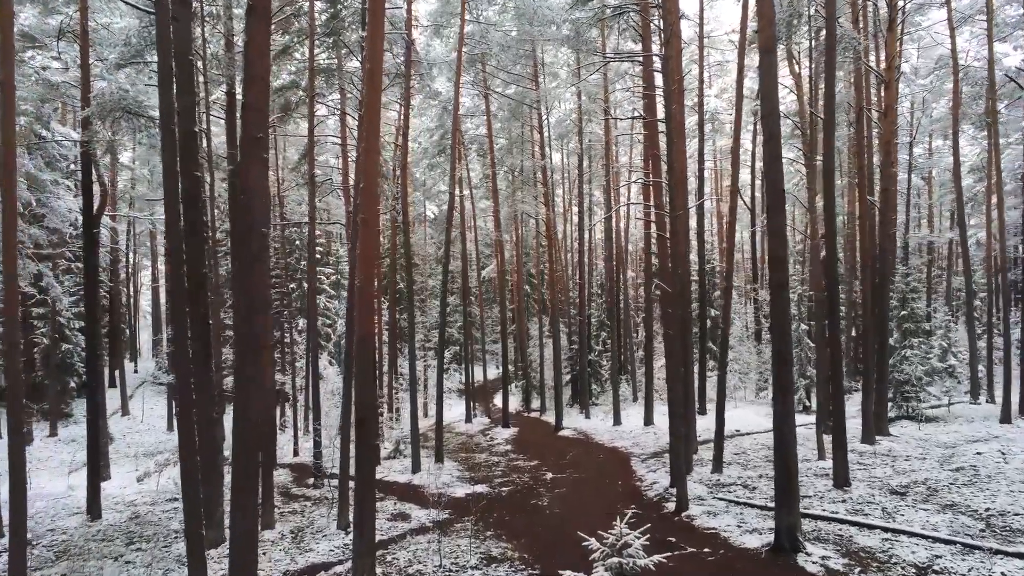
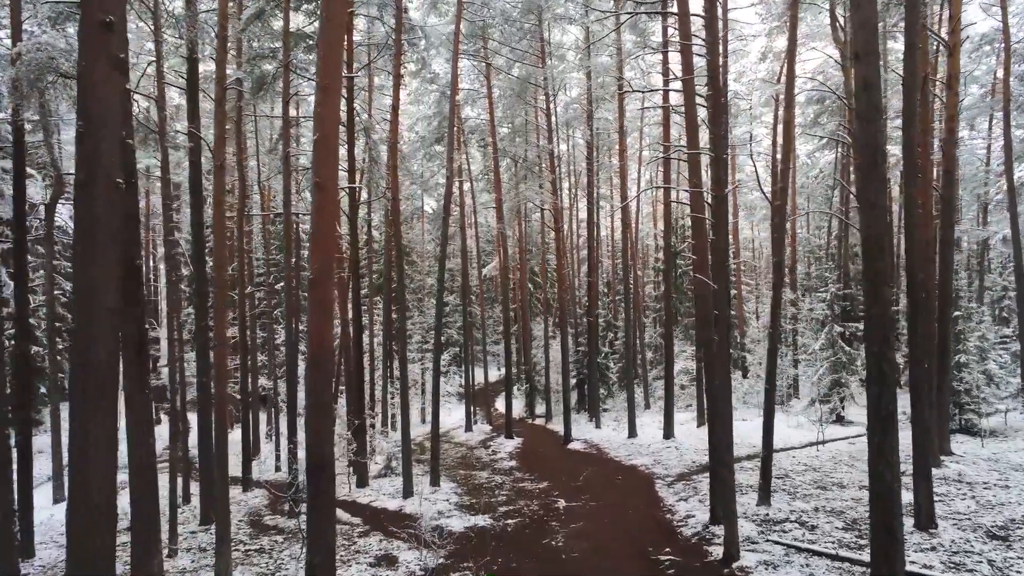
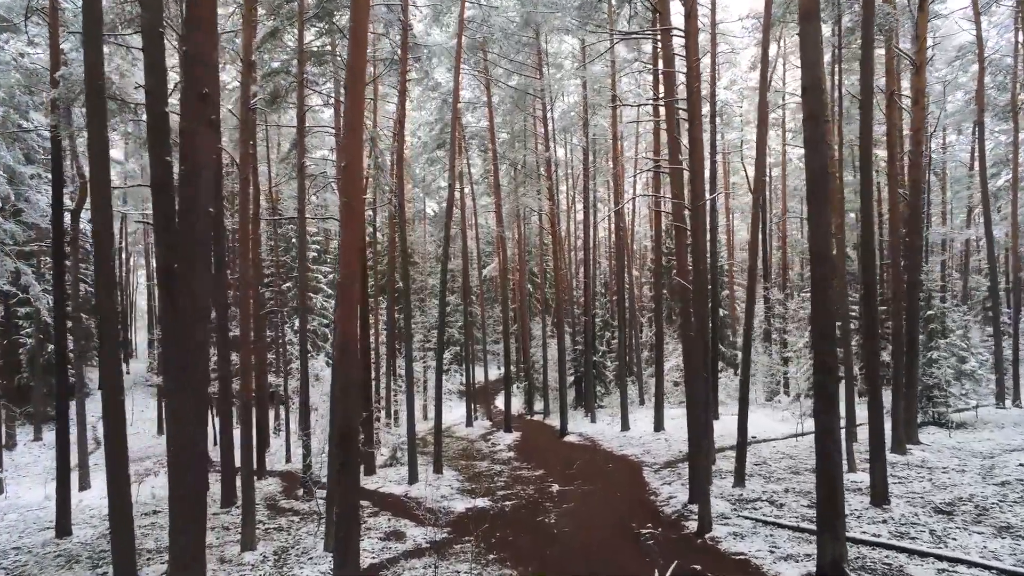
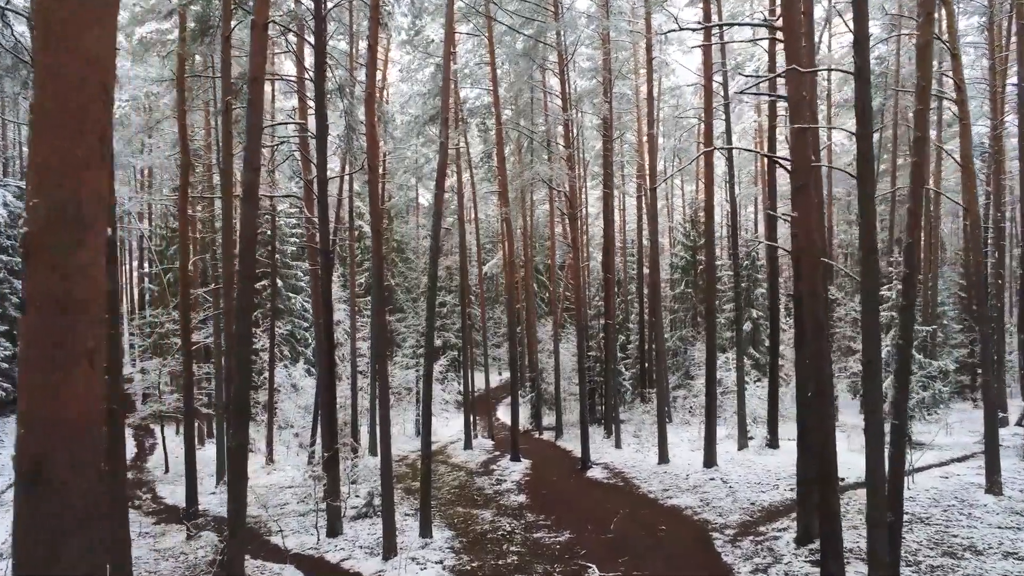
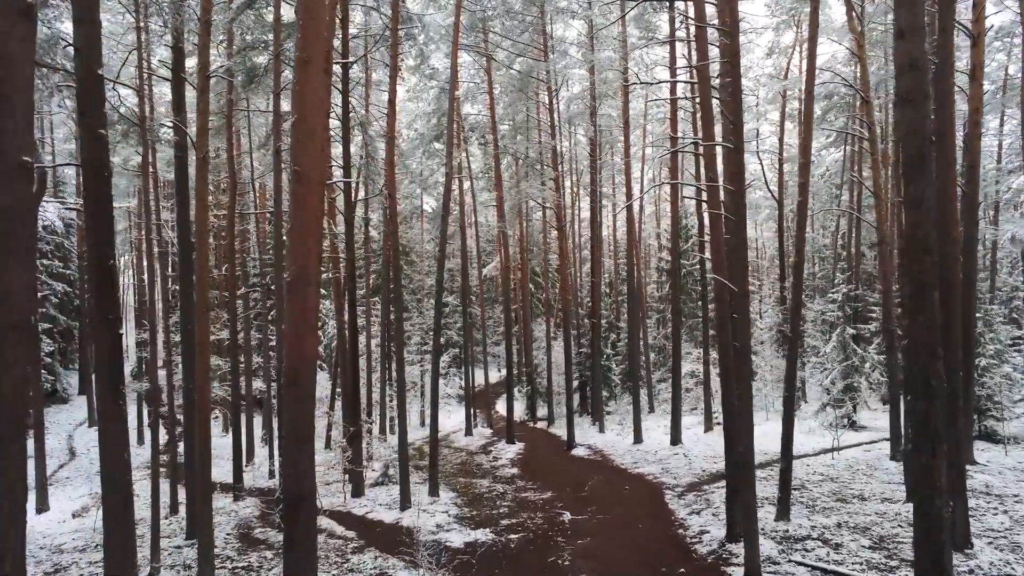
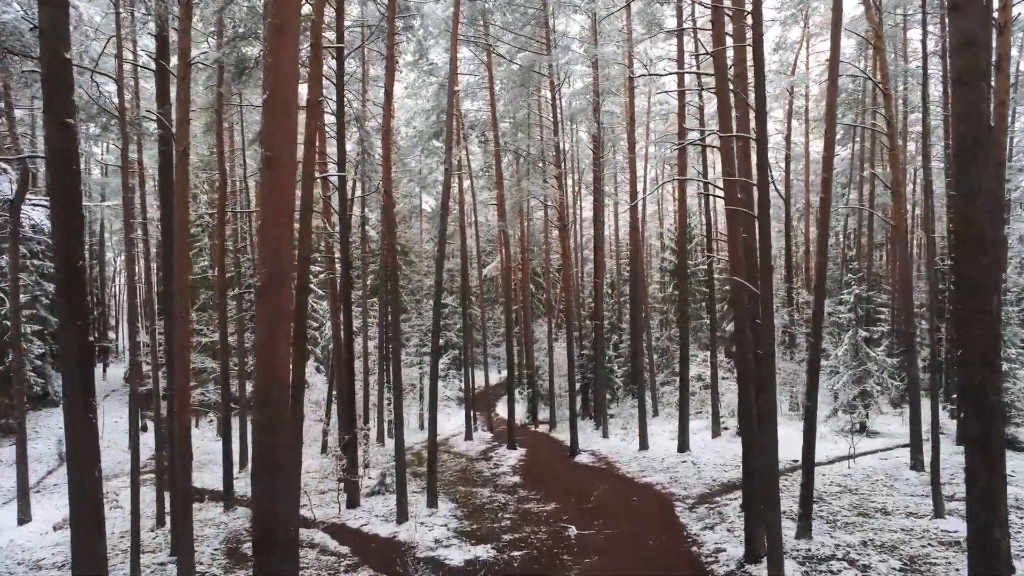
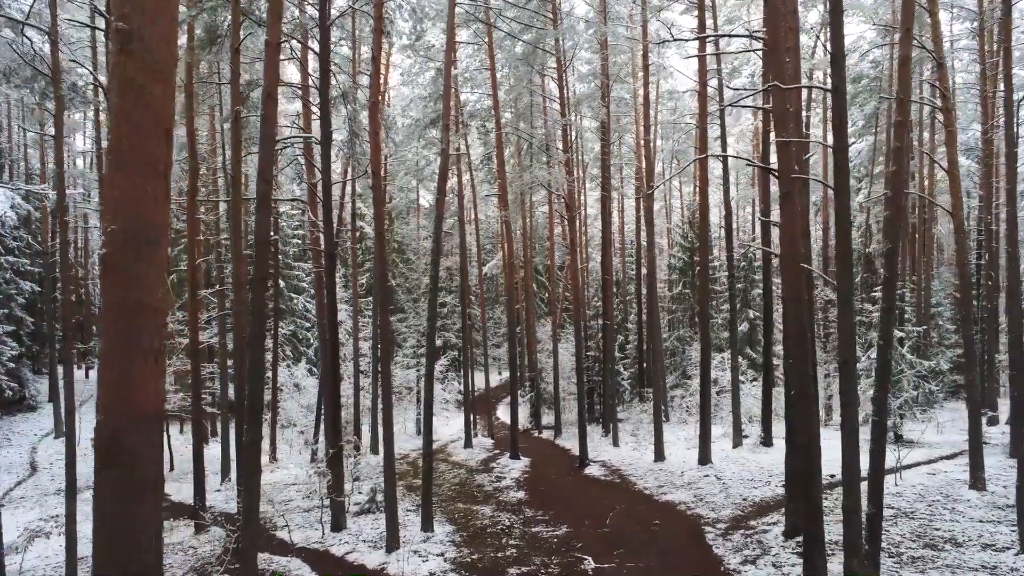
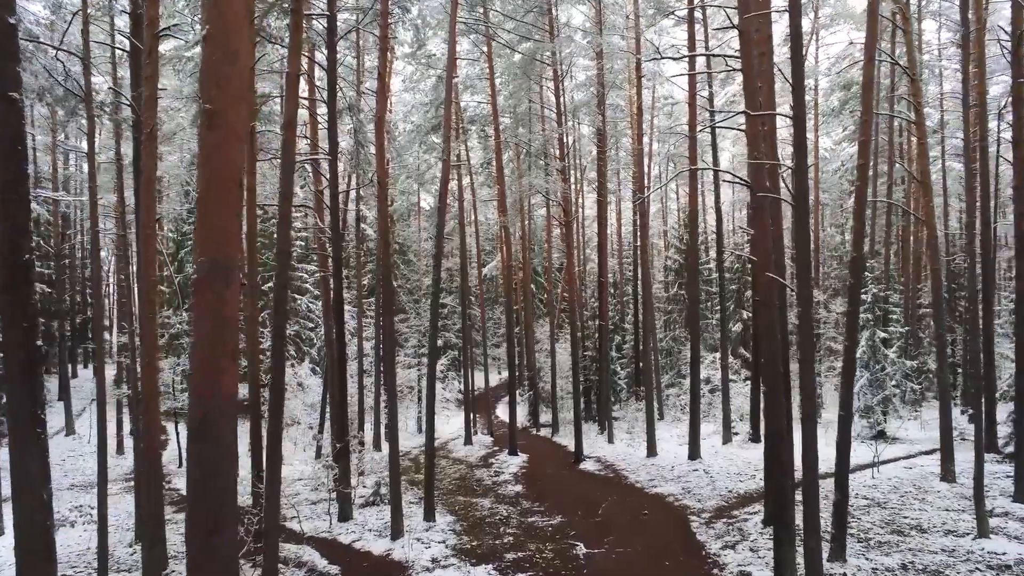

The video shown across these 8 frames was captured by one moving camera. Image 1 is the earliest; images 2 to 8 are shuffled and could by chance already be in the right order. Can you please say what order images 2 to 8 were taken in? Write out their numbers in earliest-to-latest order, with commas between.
3, 2, 5, 6, 8, 7, 4
